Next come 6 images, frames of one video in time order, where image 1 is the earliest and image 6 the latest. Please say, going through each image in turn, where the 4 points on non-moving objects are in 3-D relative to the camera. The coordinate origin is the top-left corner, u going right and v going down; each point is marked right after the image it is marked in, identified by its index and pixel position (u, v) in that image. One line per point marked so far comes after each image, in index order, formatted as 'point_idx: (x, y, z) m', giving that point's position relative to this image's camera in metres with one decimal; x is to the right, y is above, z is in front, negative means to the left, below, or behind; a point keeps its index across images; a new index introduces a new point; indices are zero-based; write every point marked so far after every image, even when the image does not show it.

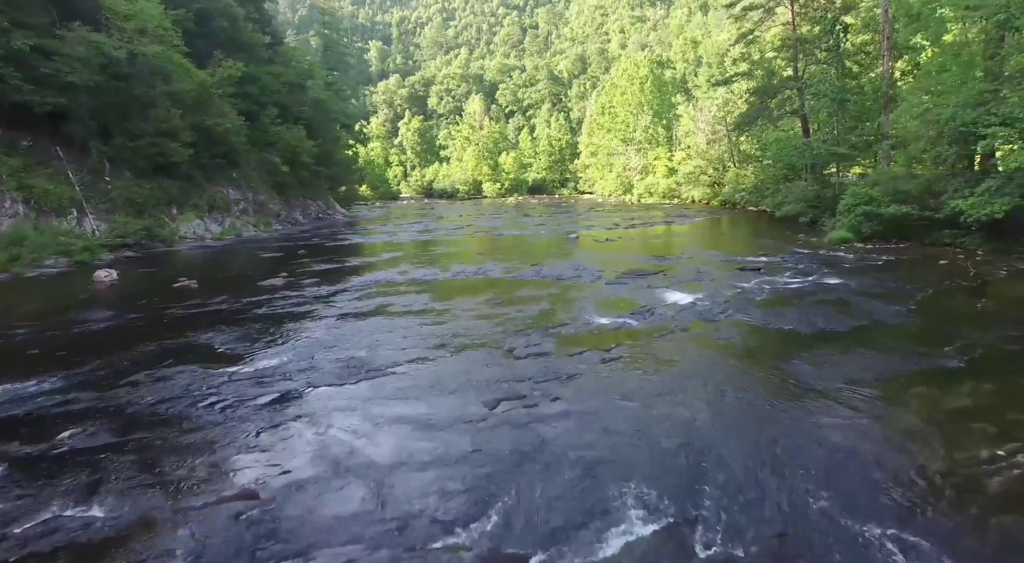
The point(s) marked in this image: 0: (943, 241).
0: (+13.3, +1.3, +18.2) m
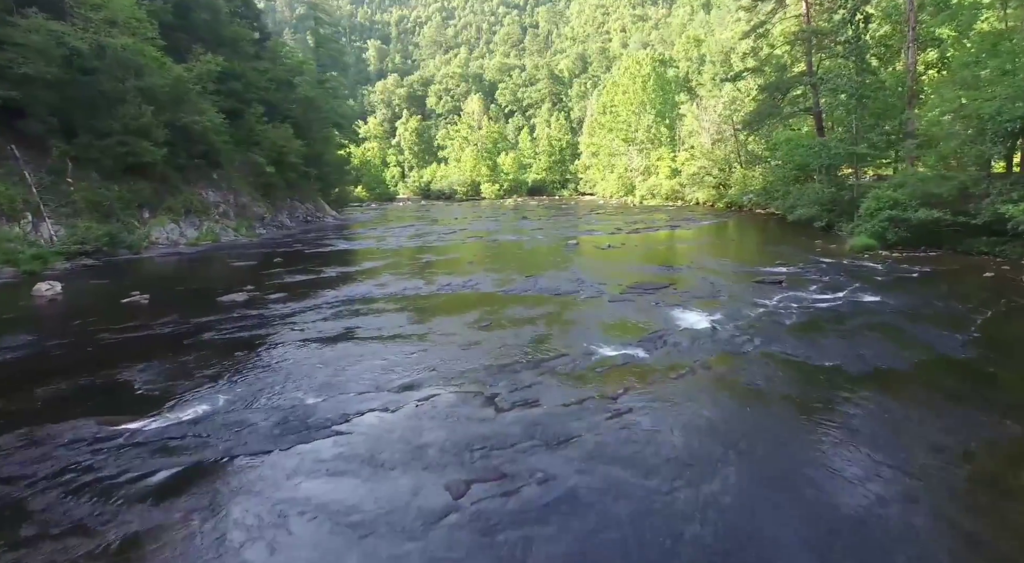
0: (+13.1, +0.9, +16.5) m
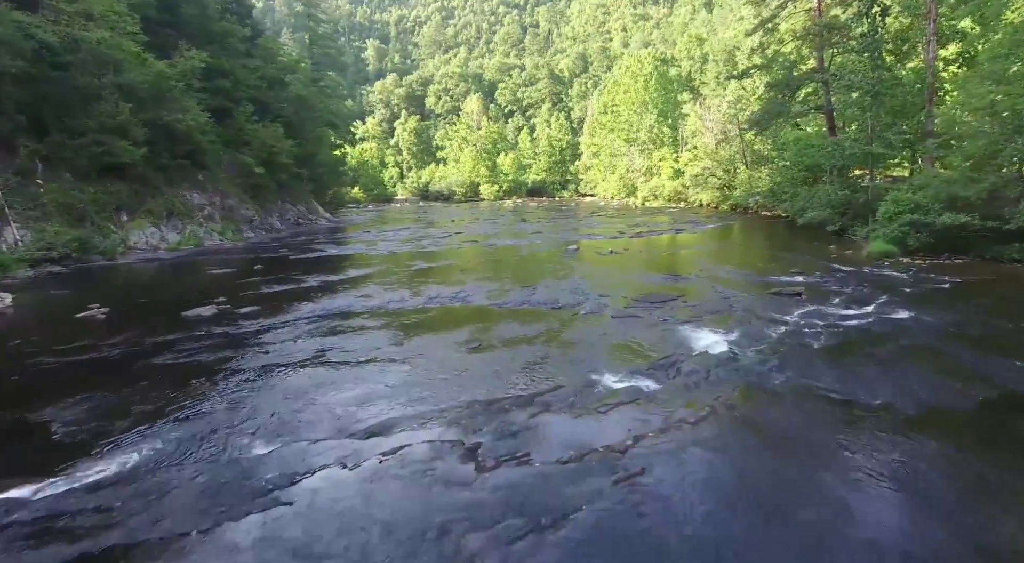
0: (+12.9, +0.6, +15.4) m
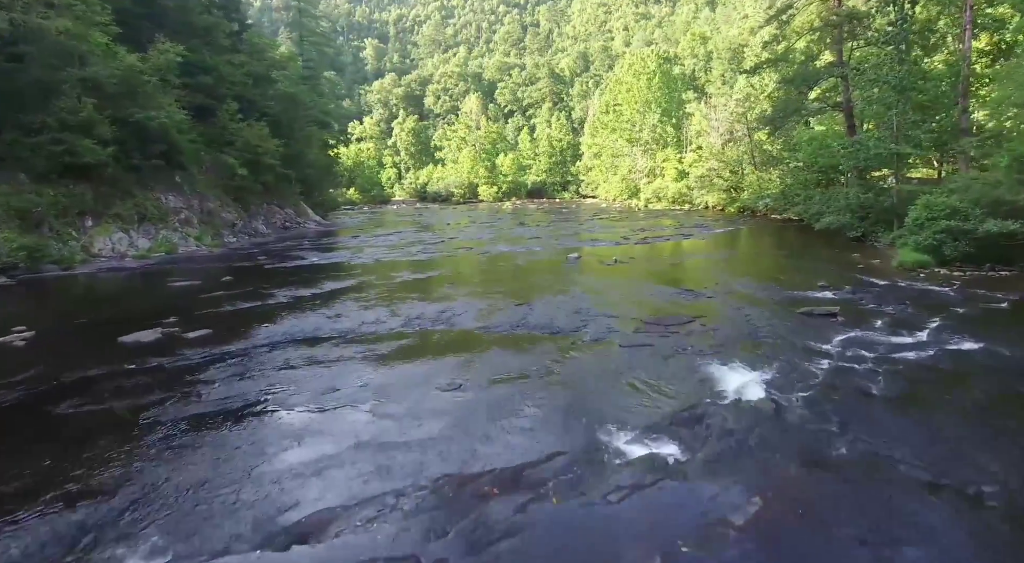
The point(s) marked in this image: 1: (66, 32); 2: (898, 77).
0: (+12.8, +0.3, +13.6) m
1: (-14.6, +8.1, +19.3) m
2: (+12.9, +6.8, +19.8) m
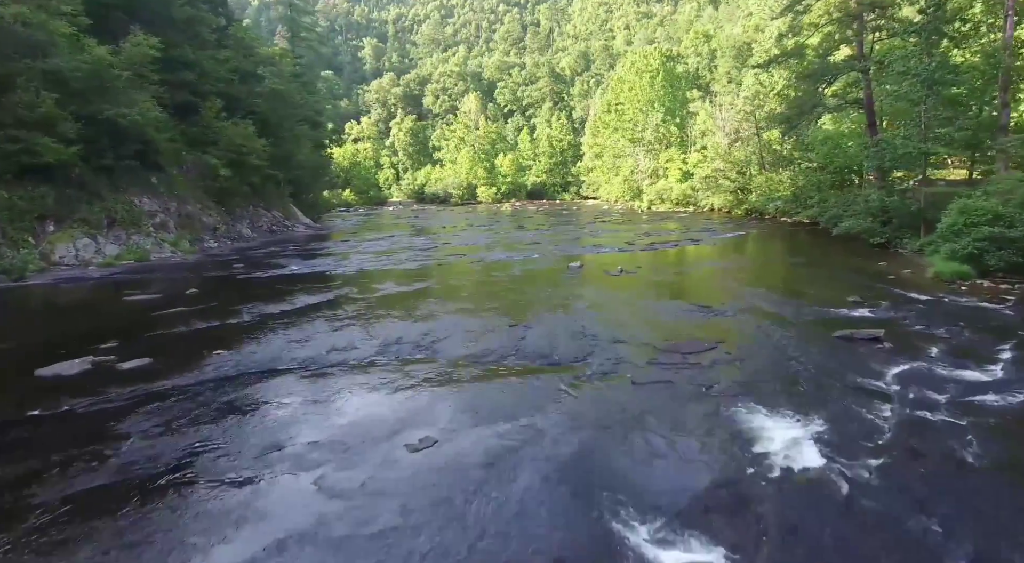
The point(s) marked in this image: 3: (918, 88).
0: (+12.7, 0.0, +12.0) m
1: (-14.7, +7.8, +17.7) m
2: (+12.8, +6.5, +18.2) m
3: (+12.7, +6.0, +18.4) m
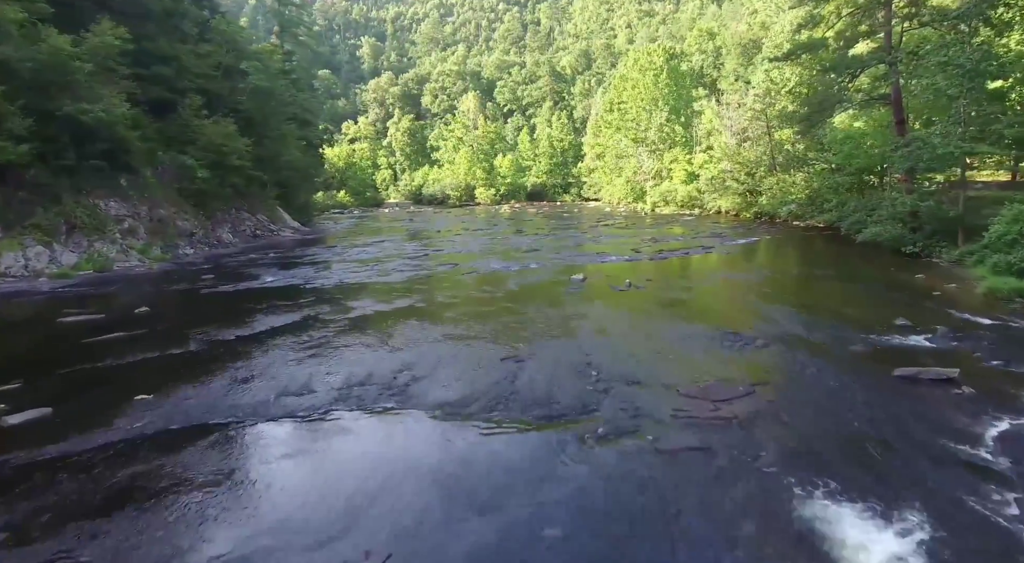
0: (+12.6, -0.4, +10.2) m
1: (-14.8, +7.4, +15.9) m
2: (+12.7, +6.1, +16.4) m
3: (+12.6, +5.6, +16.6) m
